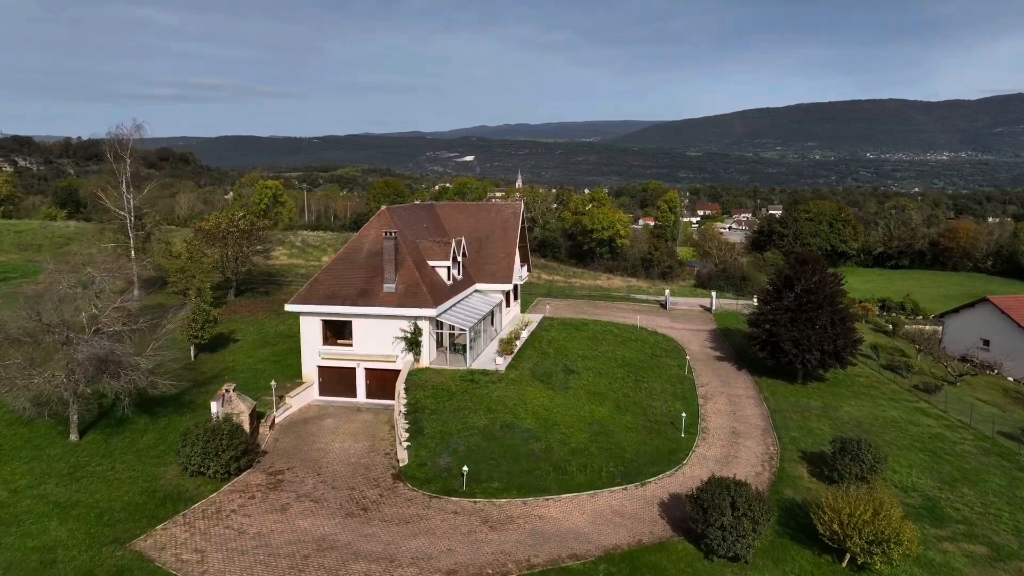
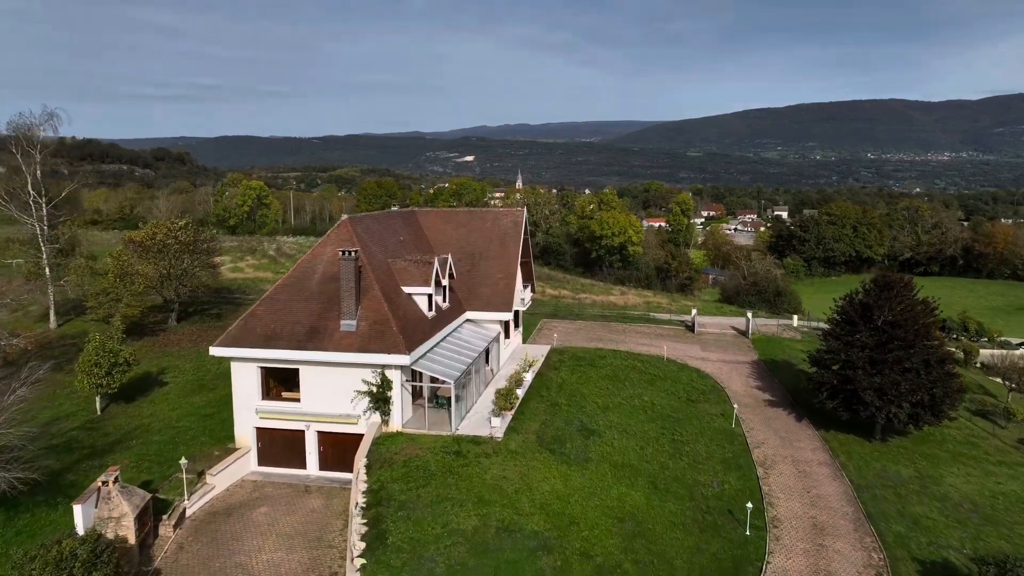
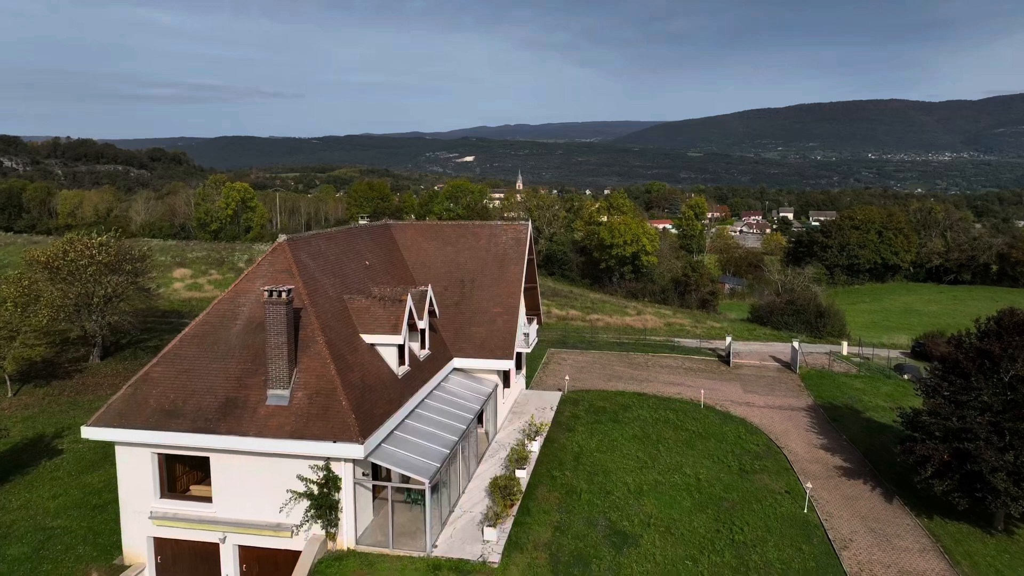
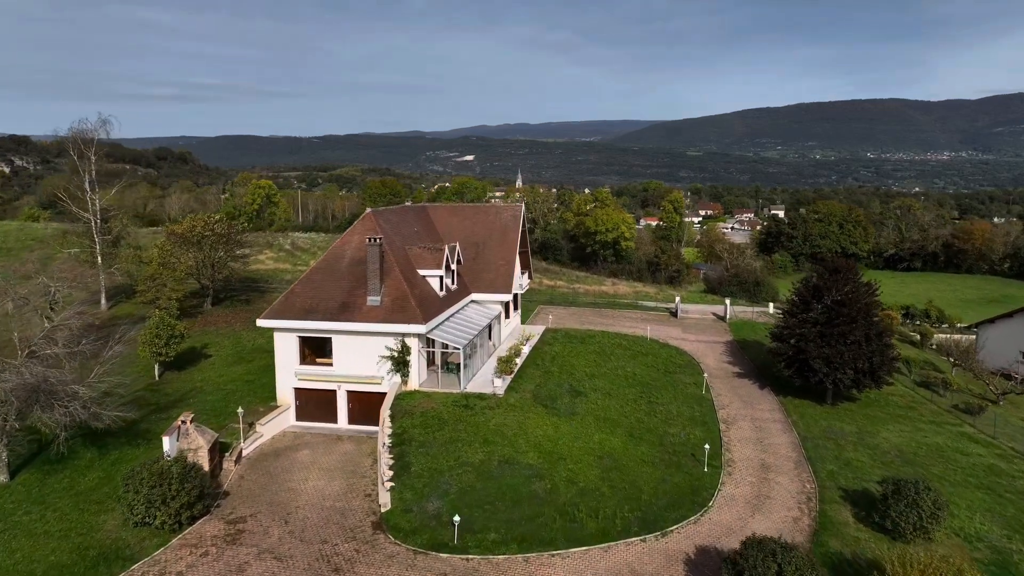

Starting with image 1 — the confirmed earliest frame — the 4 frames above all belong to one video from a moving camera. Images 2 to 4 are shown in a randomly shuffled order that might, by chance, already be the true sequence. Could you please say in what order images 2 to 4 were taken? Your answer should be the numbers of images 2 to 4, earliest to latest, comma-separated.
4, 2, 3
